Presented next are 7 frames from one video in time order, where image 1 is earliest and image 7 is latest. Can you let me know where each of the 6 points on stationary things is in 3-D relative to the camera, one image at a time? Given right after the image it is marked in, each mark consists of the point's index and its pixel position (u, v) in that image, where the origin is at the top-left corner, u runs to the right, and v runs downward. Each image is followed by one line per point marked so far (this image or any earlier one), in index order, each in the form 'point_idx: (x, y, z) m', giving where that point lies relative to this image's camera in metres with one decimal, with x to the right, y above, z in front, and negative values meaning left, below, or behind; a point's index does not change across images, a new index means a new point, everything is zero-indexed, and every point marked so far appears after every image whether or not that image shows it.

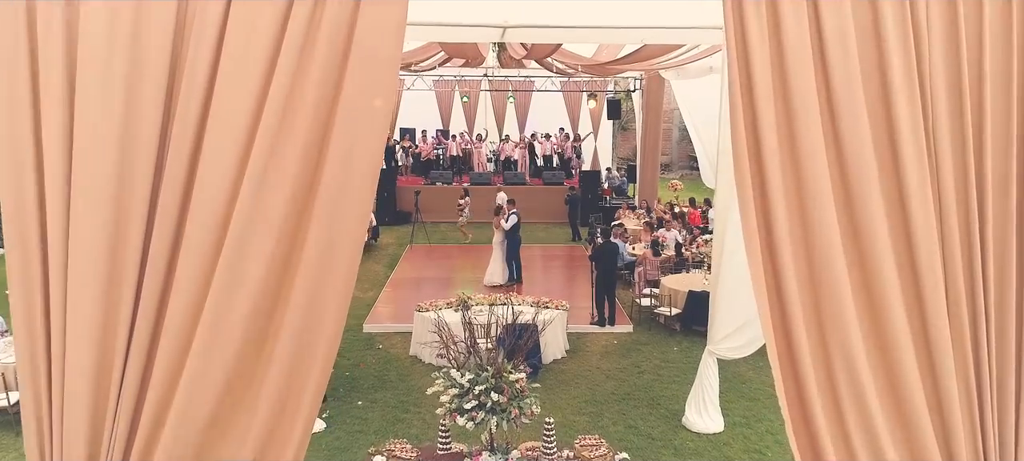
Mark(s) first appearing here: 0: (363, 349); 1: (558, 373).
0: (-2.3, -1.8, +8.3) m
1: (+0.6, -2.0, +7.5) m
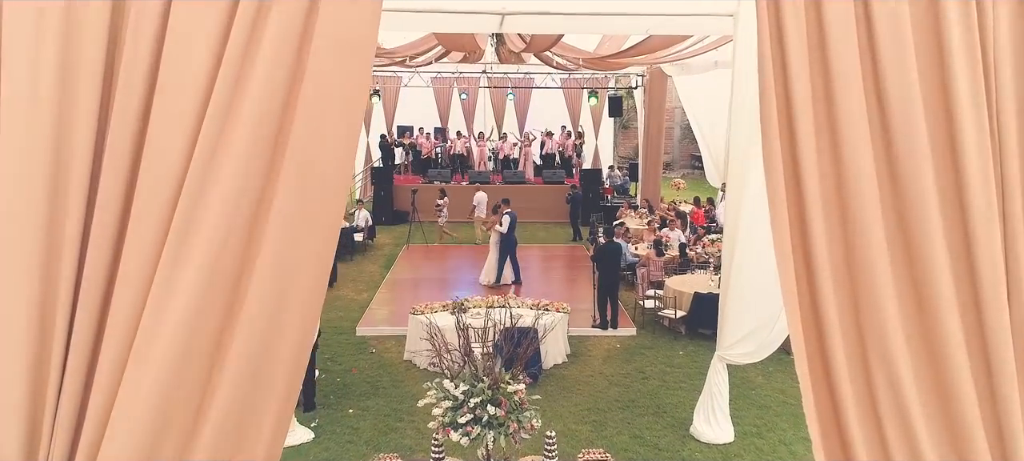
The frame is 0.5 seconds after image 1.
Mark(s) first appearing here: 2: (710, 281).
0: (-2.3, -1.8, +7.9) m
1: (+0.6, -2.0, +7.2) m
2: (+3.2, -0.8, +8.8) m
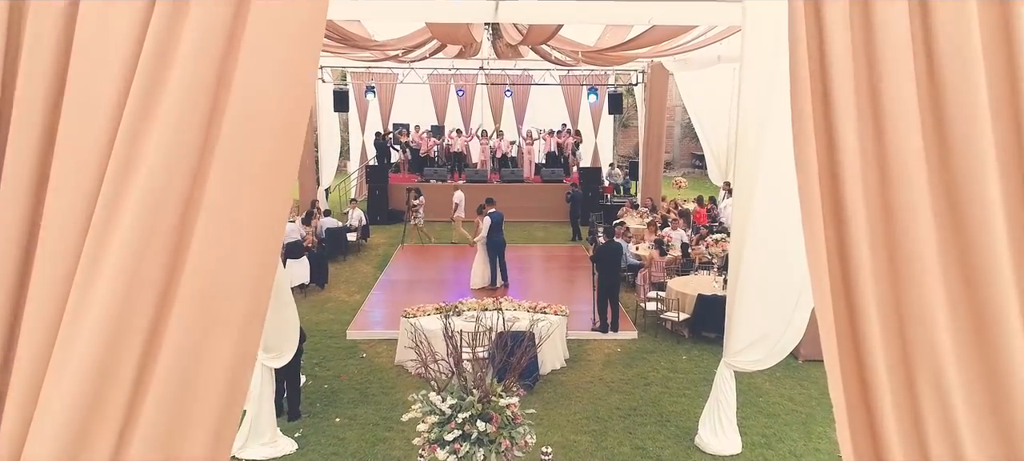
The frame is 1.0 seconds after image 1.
0: (-2.3, -1.8, +7.6) m
1: (+0.6, -1.9, +6.9) m
2: (+3.1, -0.8, +8.5) m
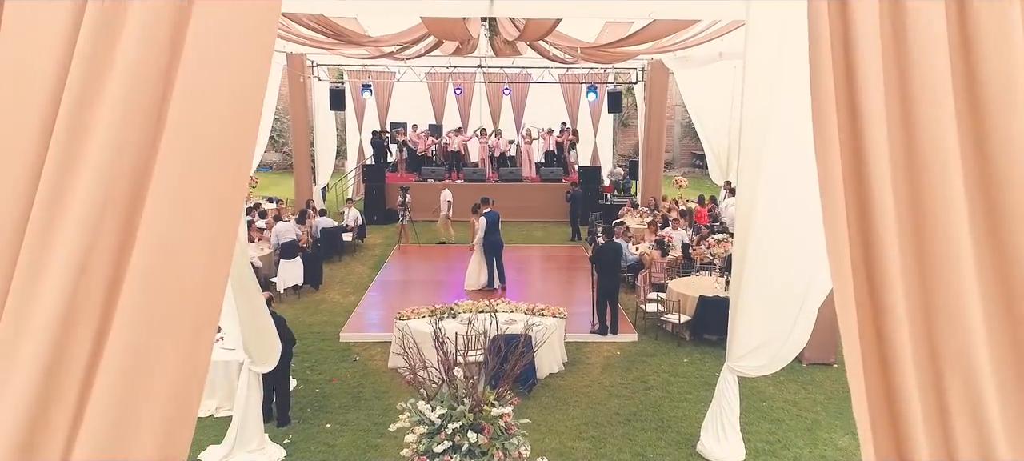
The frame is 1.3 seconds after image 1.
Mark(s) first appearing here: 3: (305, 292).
0: (-2.4, -1.8, +7.4) m
1: (+0.5, -1.9, +6.7) m
2: (+3.1, -0.8, +8.3) m
3: (-3.8, -1.1, +10.0) m
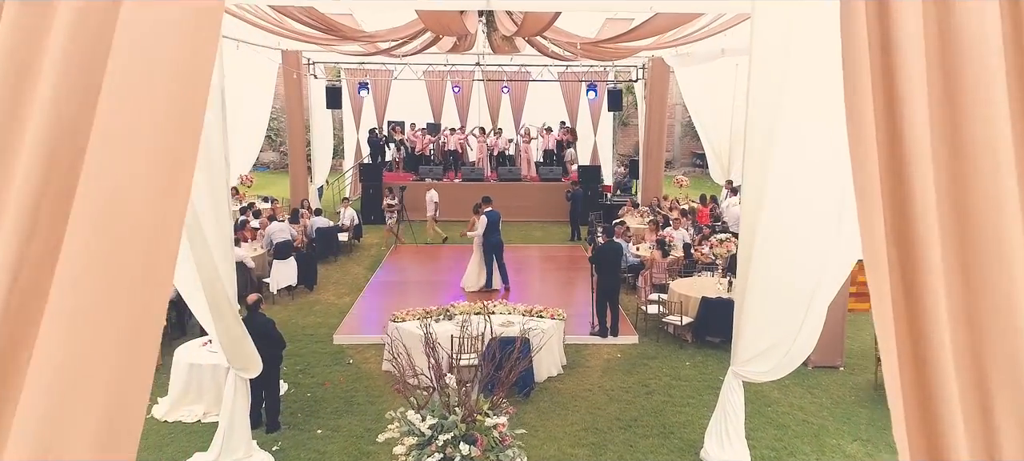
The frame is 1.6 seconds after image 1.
0: (-2.4, -1.8, +7.2) m
1: (+0.5, -1.9, +6.5) m
2: (+3.1, -0.8, +8.1) m
3: (-3.8, -1.1, +9.8) m
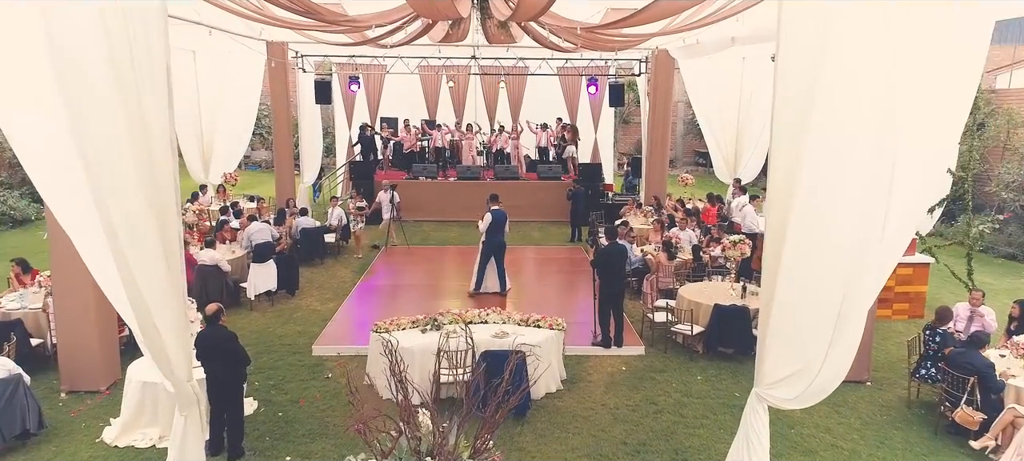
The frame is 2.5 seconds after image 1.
0: (-2.5, -1.8, +6.6) m
1: (+0.4, -2.0, +5.9) m
2: (+3.0, -0.8, +7.5) m
3: (-3.9, -1.1, +9.2) m
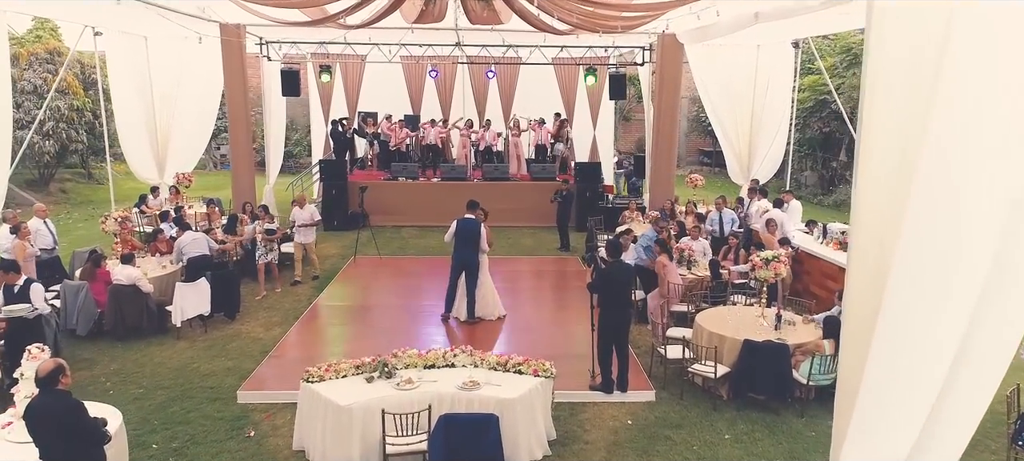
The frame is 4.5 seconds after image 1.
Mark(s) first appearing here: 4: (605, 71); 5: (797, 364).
0: (-2.7, -1.9, +5.1) m
1: (+0.2, -2.1, +4.4) m
2: (+2.8, -1.0, +6.0) m
3: (-4.1, -1.3, +7.7) m
4: (+2.7, +4.5, +15.8) m
5: (+2.9, -1.4, +5.6) m
